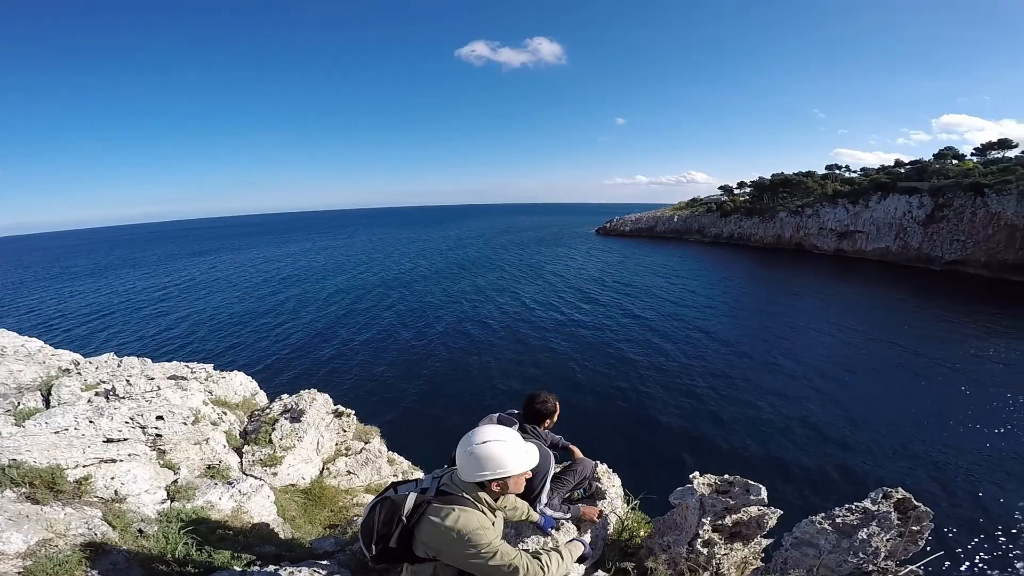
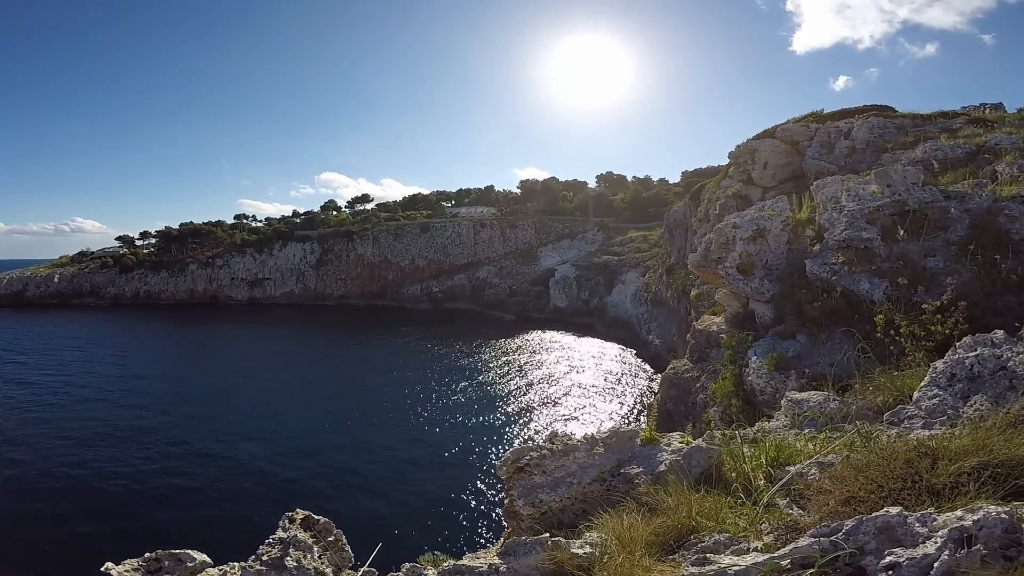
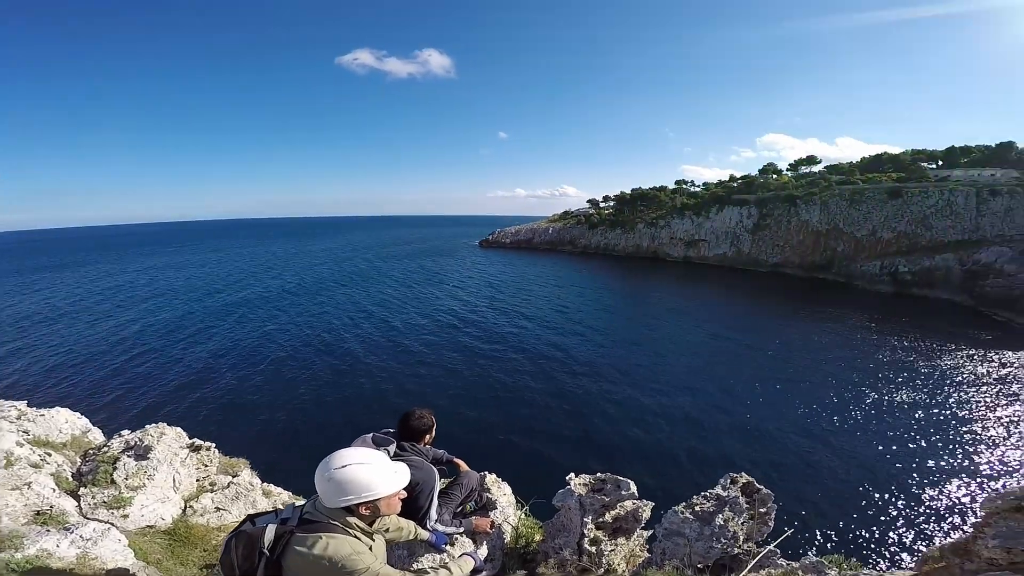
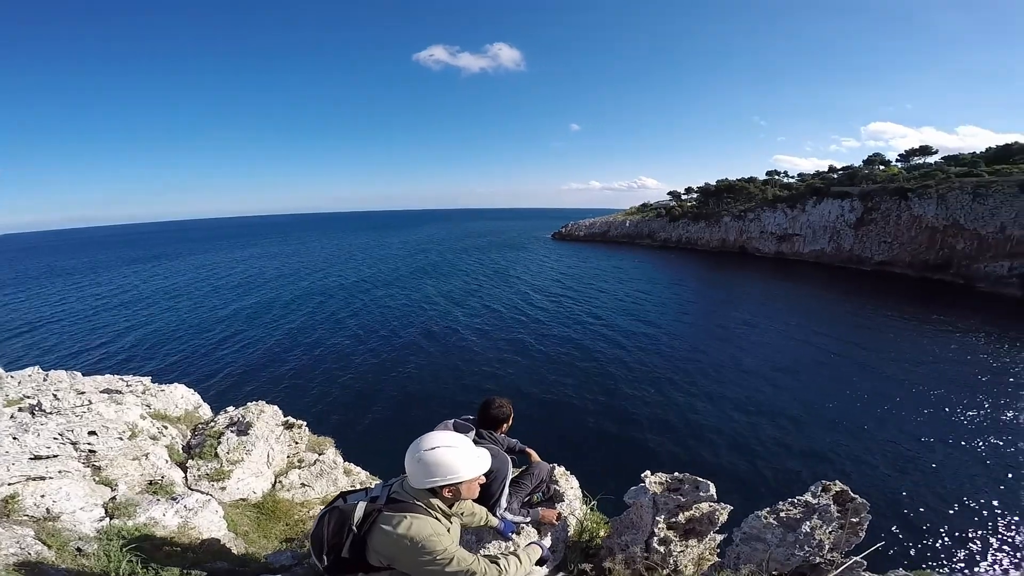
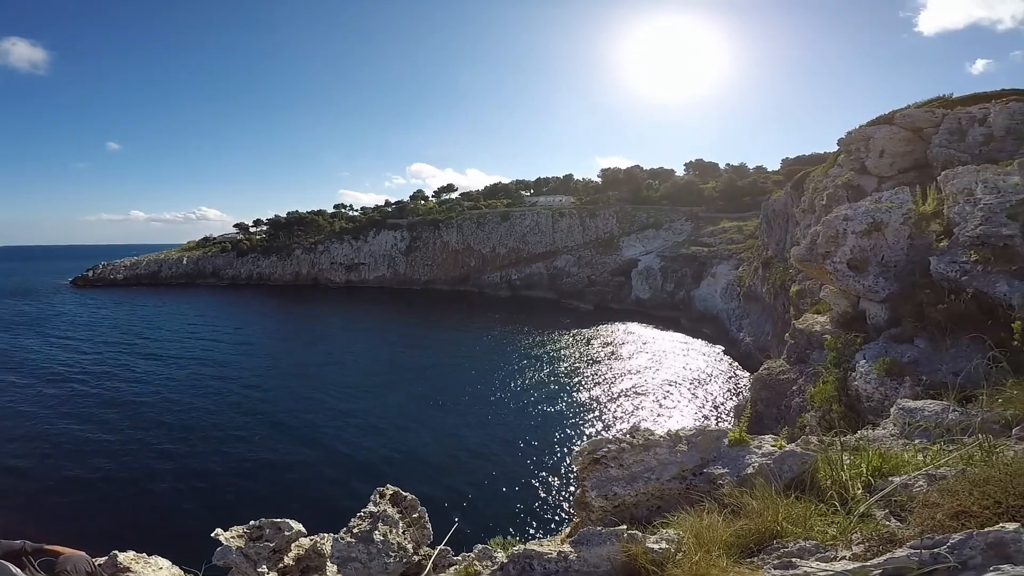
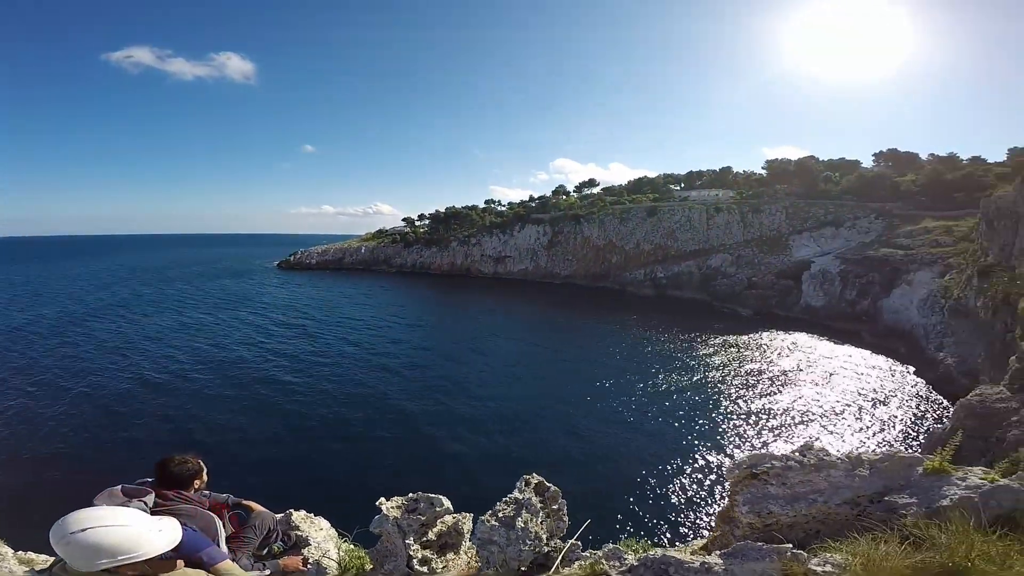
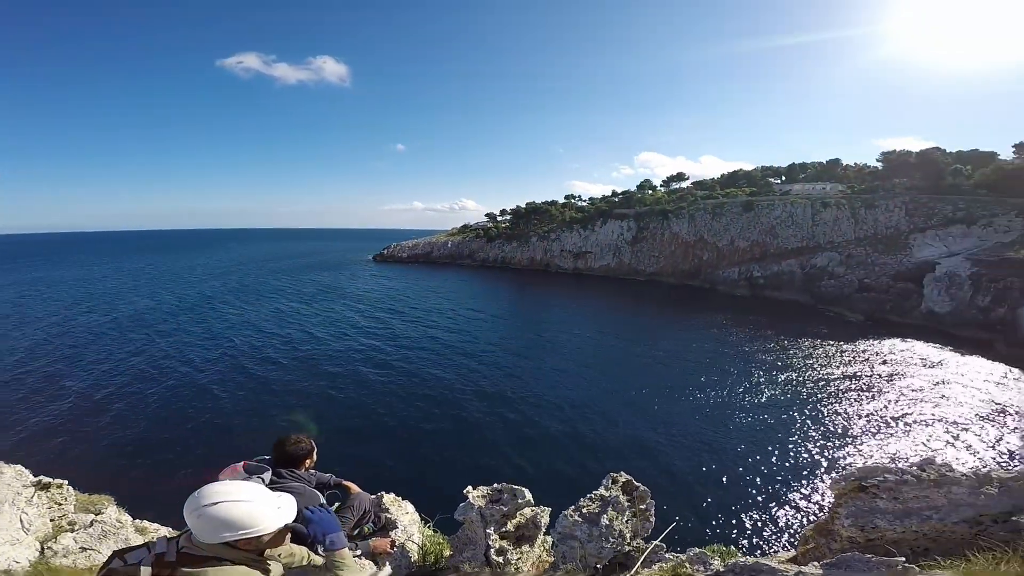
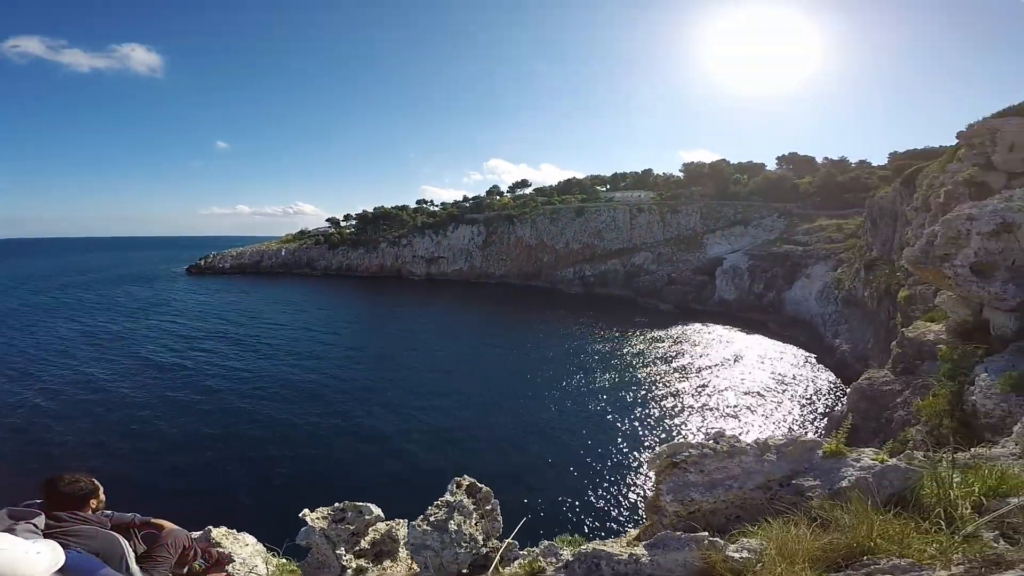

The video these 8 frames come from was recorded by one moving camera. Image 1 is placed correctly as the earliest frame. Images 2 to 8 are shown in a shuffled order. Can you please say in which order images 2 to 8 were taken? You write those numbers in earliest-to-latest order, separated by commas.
4, 3, 7, 6, 8, 5, 2
